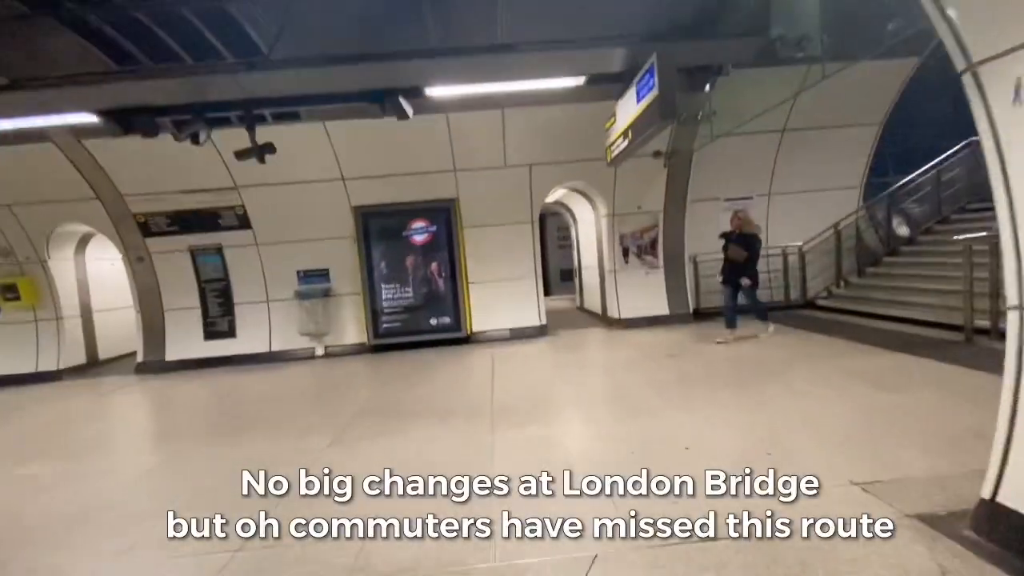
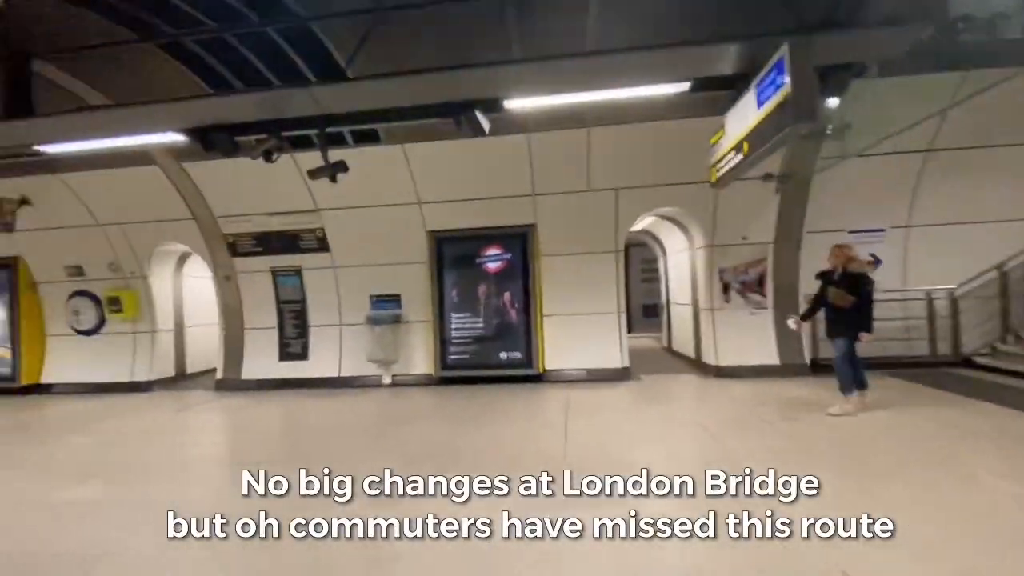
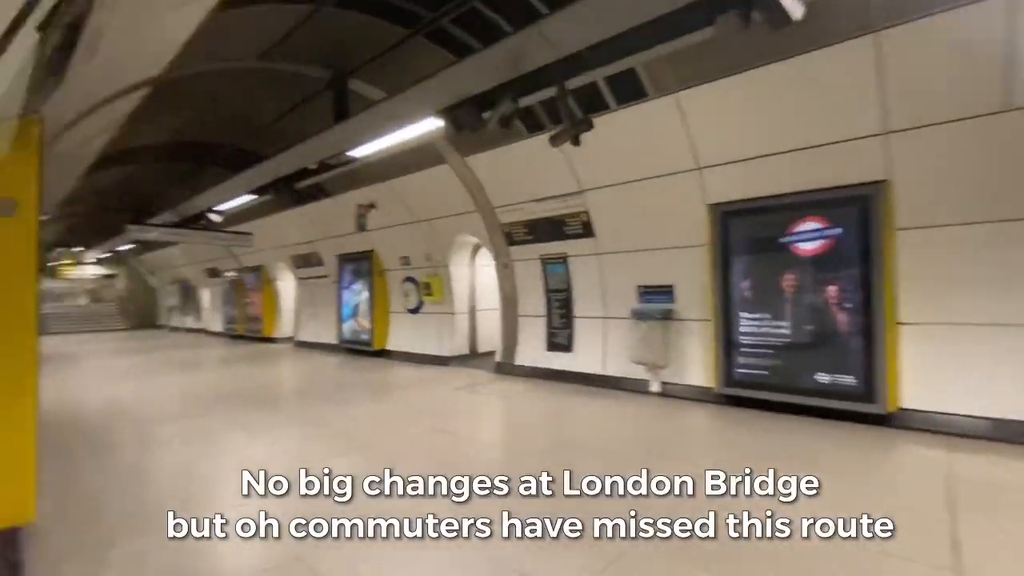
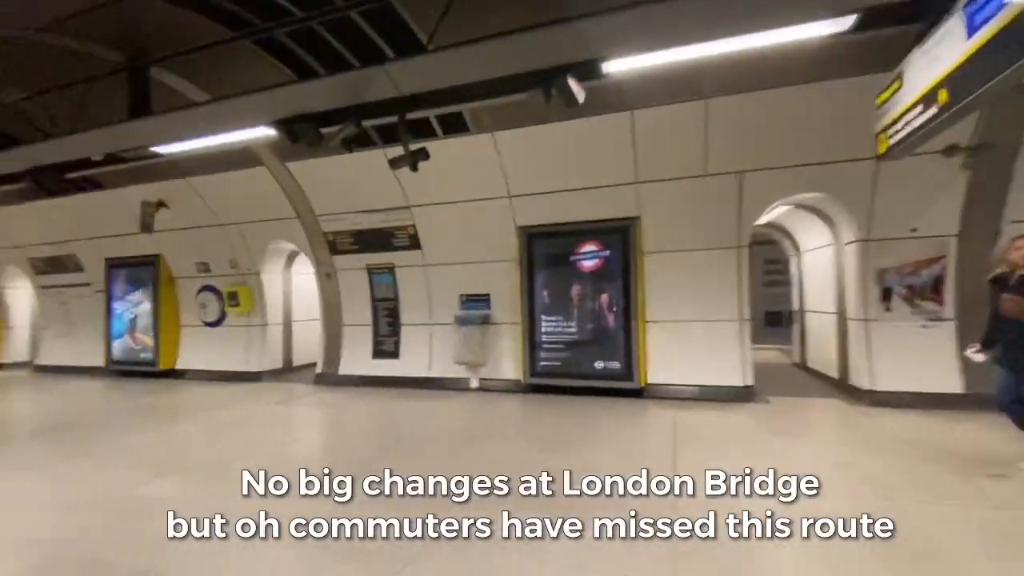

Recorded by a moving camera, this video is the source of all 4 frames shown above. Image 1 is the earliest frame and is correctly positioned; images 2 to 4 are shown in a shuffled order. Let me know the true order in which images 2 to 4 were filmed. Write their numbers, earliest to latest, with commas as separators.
2, 4, 3
